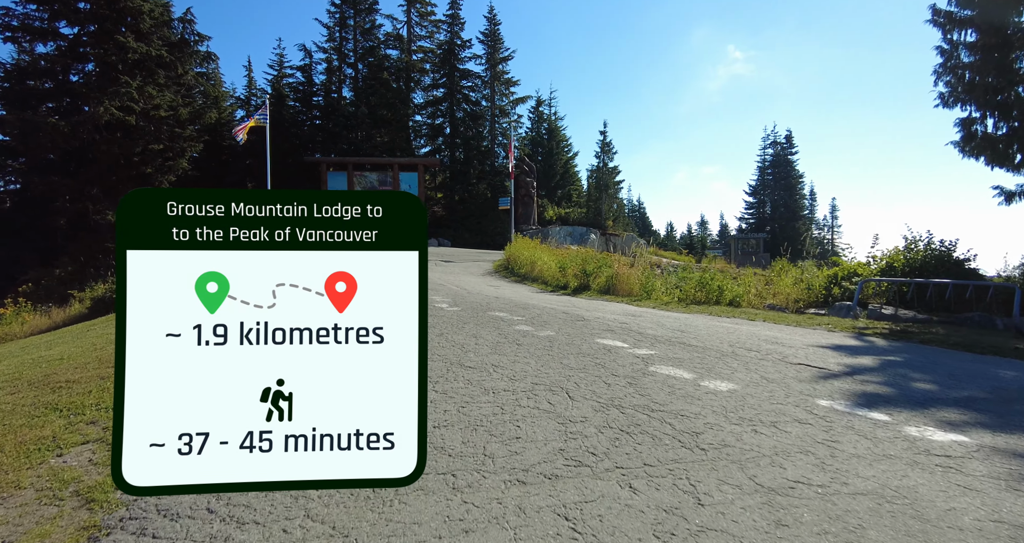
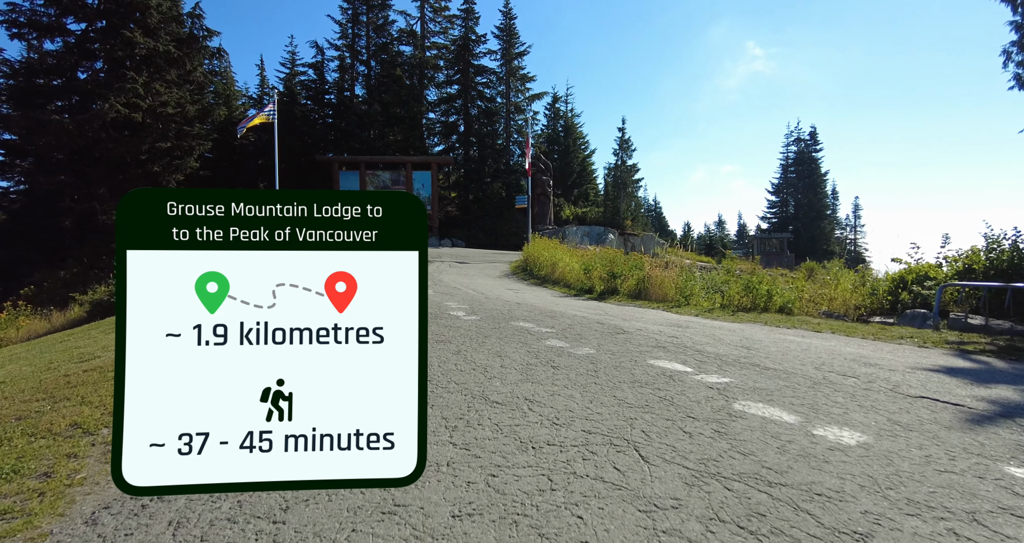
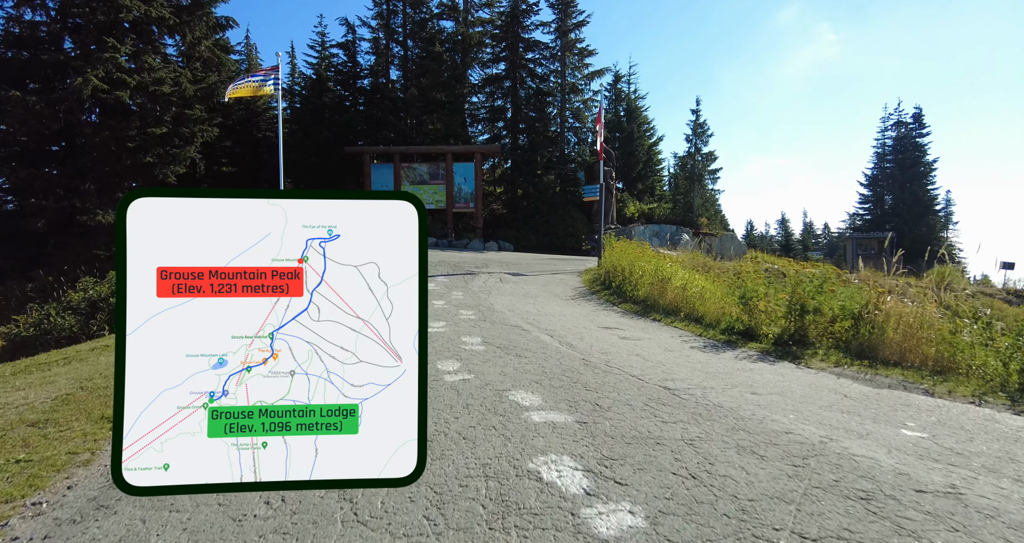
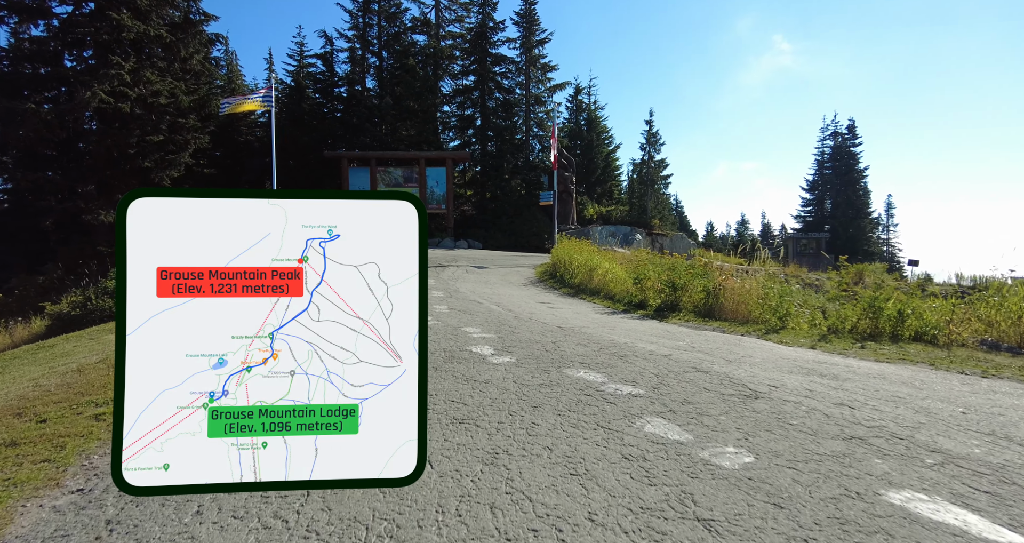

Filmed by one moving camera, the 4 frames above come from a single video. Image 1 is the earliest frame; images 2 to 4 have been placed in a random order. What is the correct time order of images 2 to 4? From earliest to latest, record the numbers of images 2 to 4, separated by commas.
2, 4, 3
